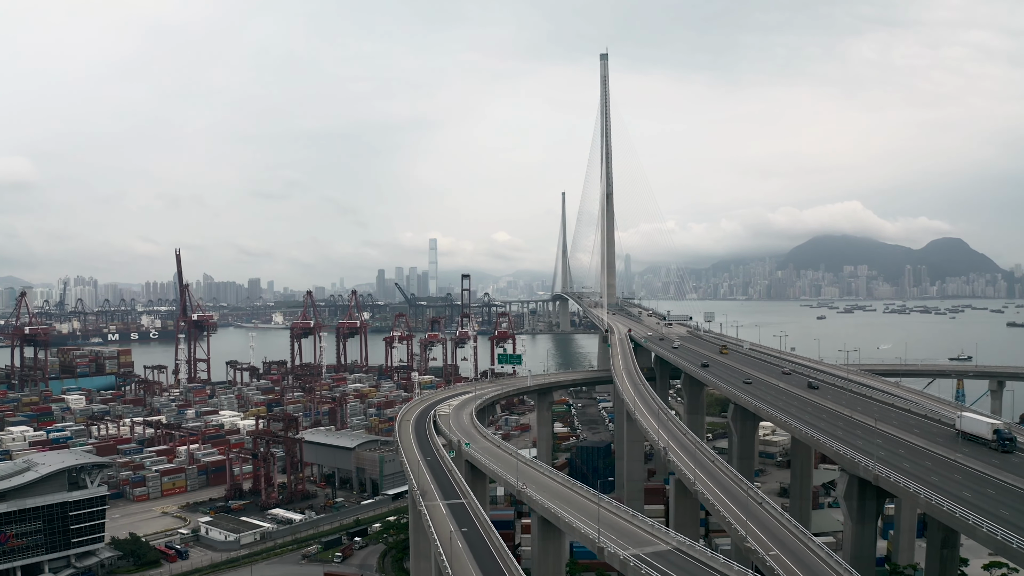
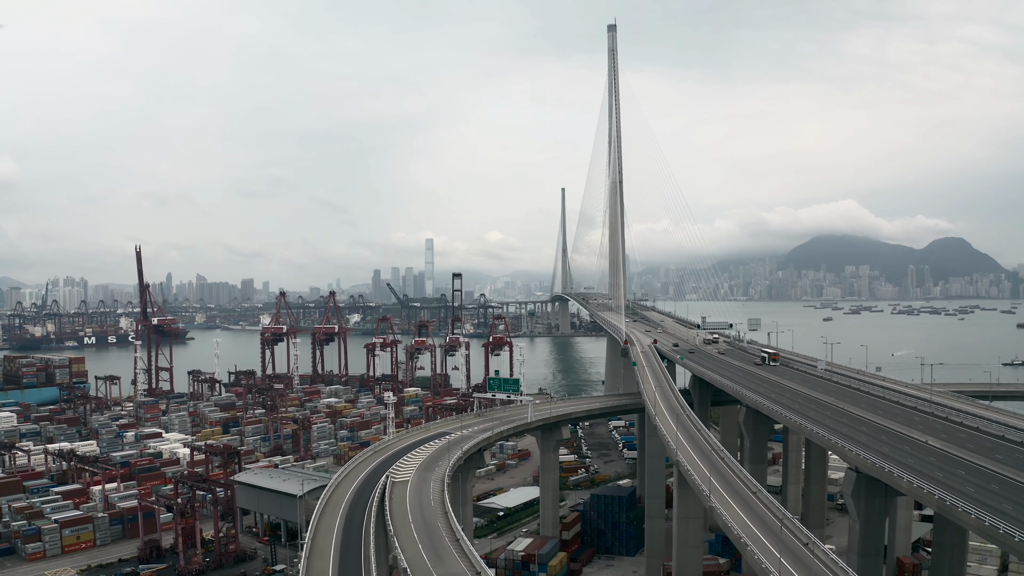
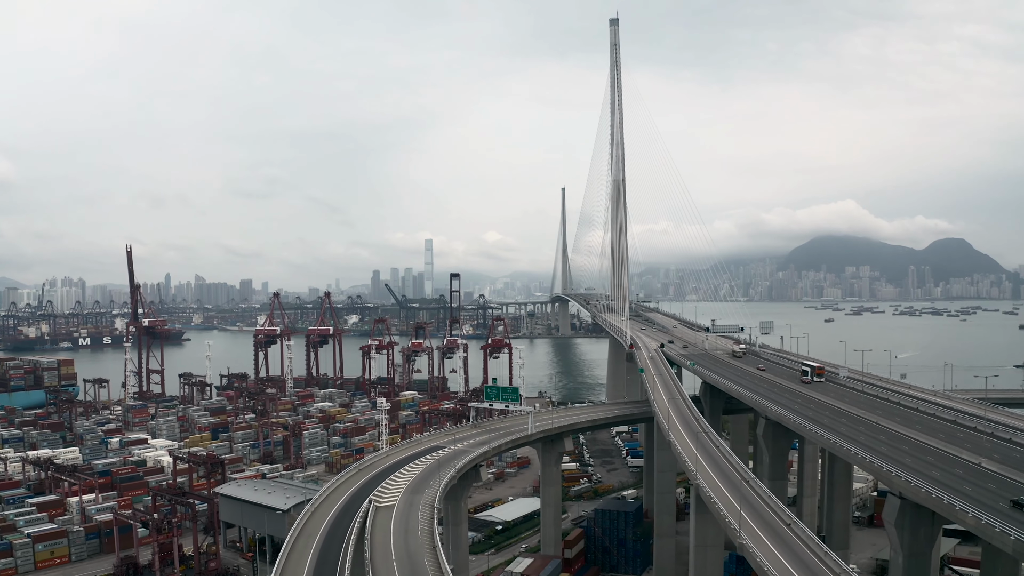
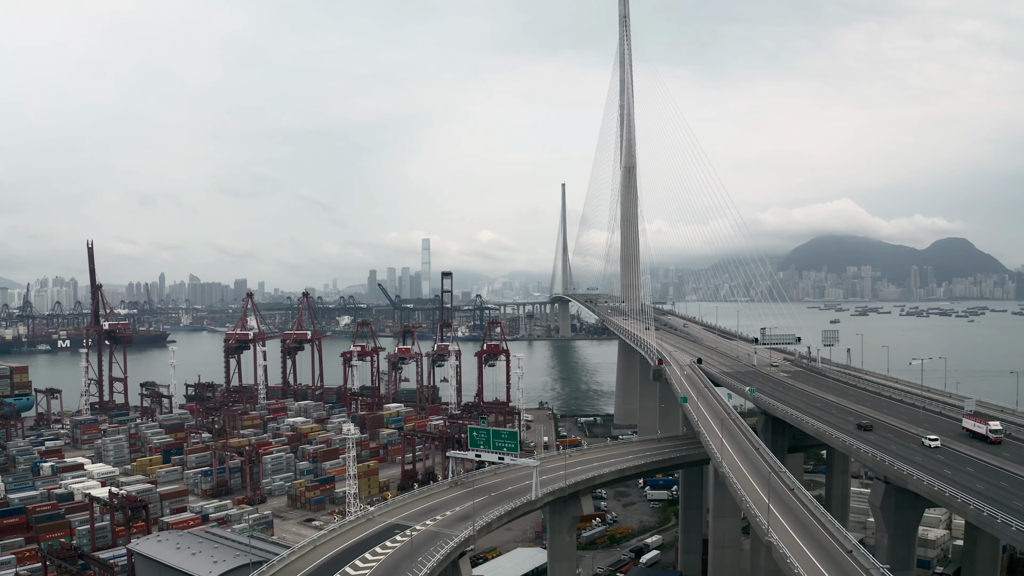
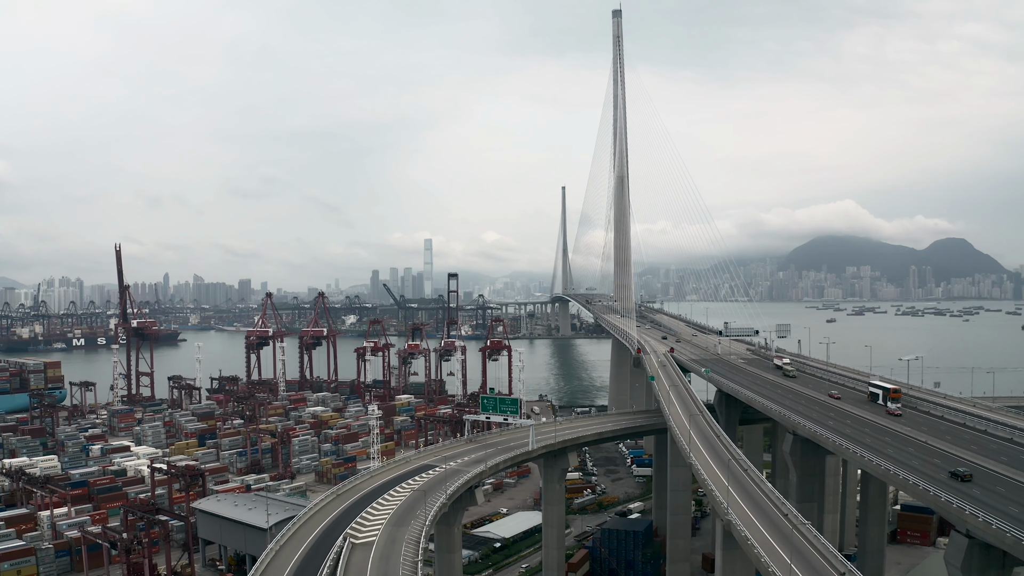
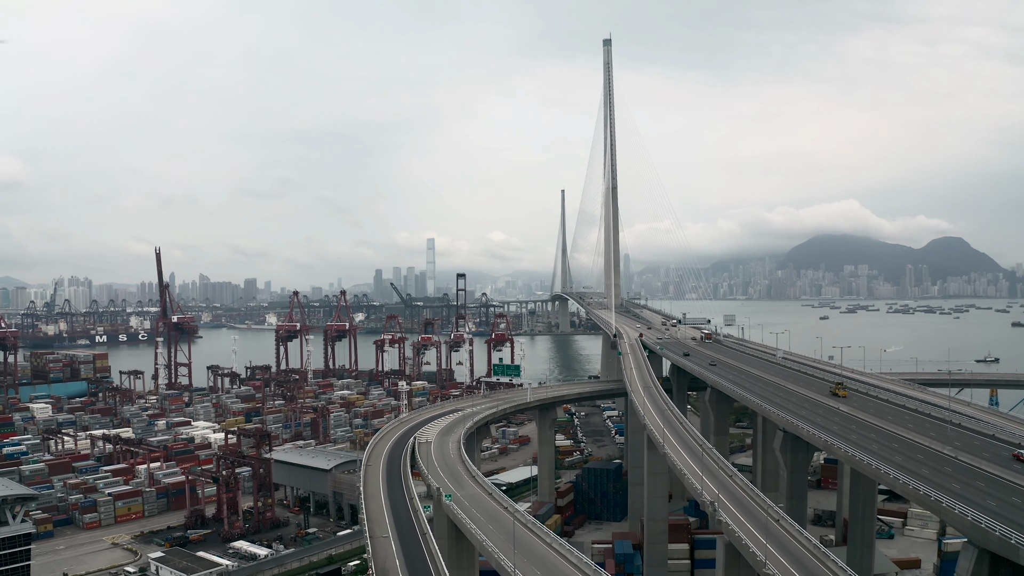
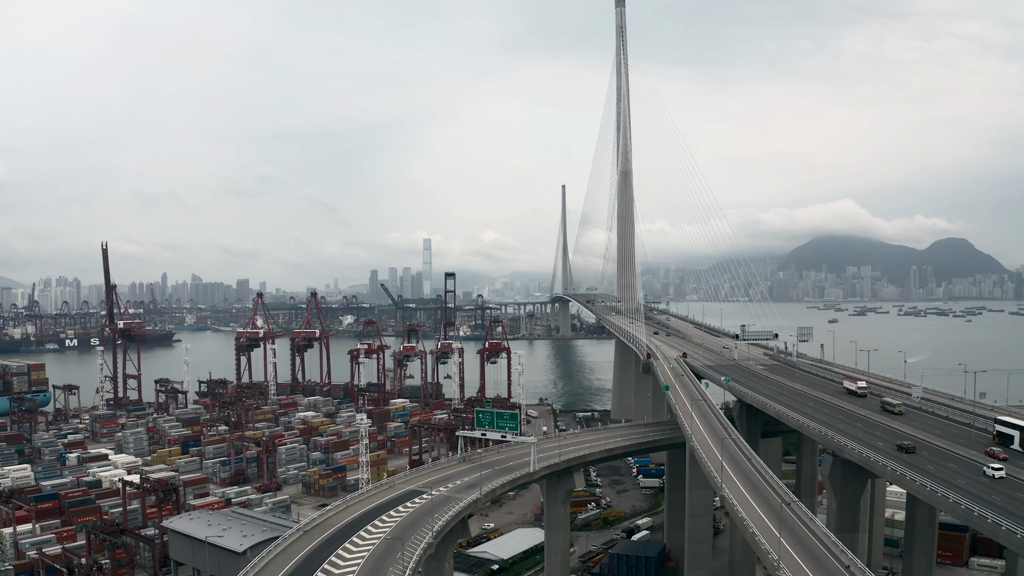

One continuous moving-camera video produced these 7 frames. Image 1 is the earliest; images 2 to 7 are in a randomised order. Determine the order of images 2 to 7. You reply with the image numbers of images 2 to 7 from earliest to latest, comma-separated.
6, 2, 3, 5, 7, 4
